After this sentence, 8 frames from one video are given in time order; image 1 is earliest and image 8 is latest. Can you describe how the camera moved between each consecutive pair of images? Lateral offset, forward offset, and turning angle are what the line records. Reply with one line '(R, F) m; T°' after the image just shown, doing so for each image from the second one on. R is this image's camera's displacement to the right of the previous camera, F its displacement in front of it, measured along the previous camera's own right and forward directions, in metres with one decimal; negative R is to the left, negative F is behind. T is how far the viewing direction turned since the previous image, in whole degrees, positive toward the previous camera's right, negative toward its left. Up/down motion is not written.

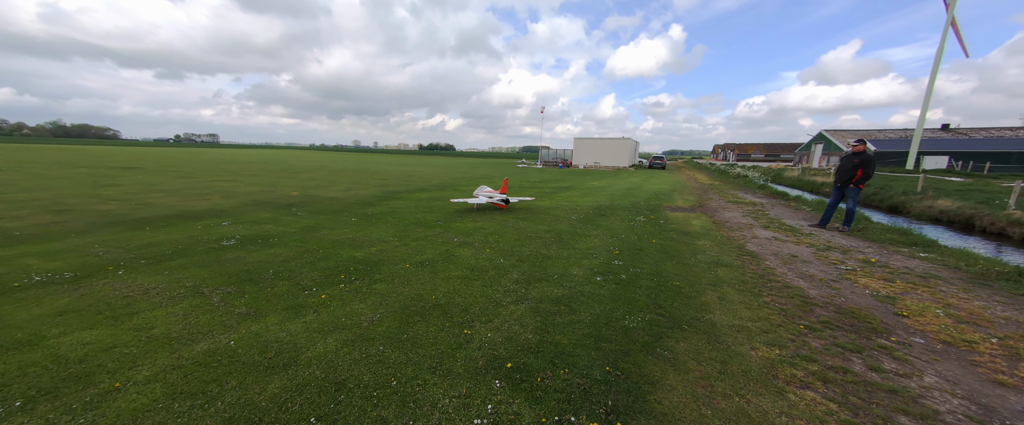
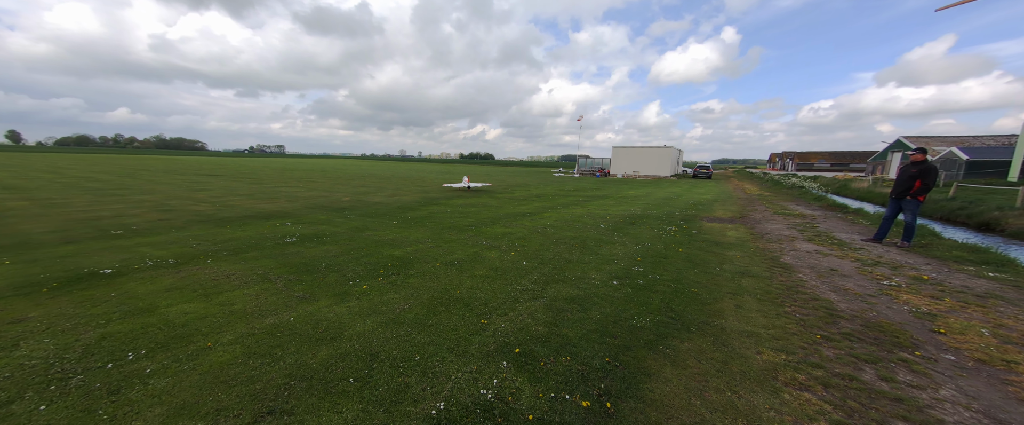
(+0.3, -0.4) m; -7°
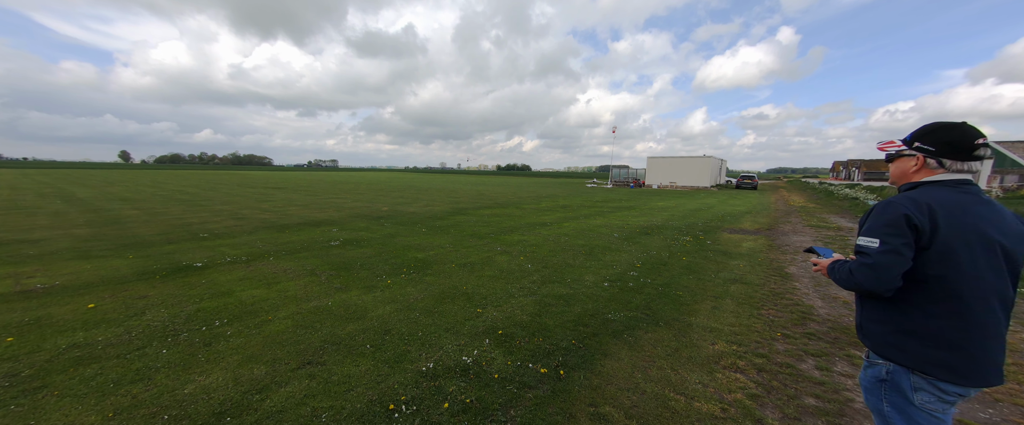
(+0.7, -0.7) m; -6°
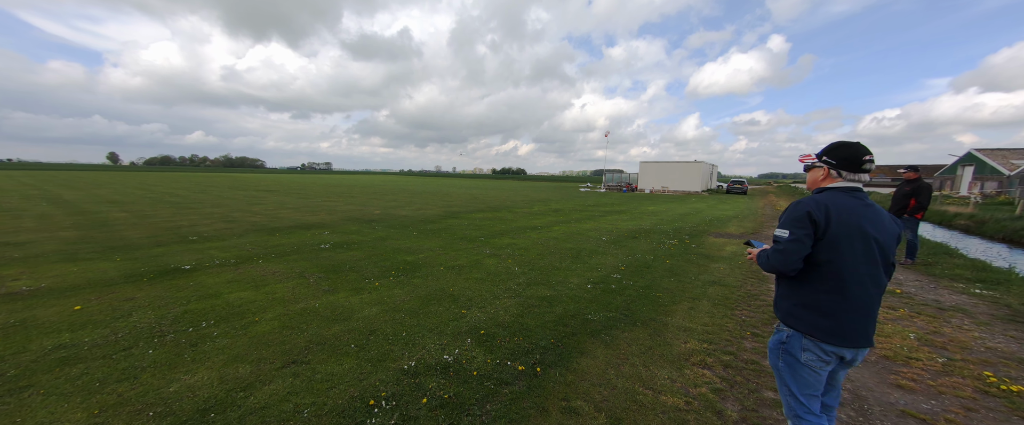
(+0.2, -0.2) m; +1°
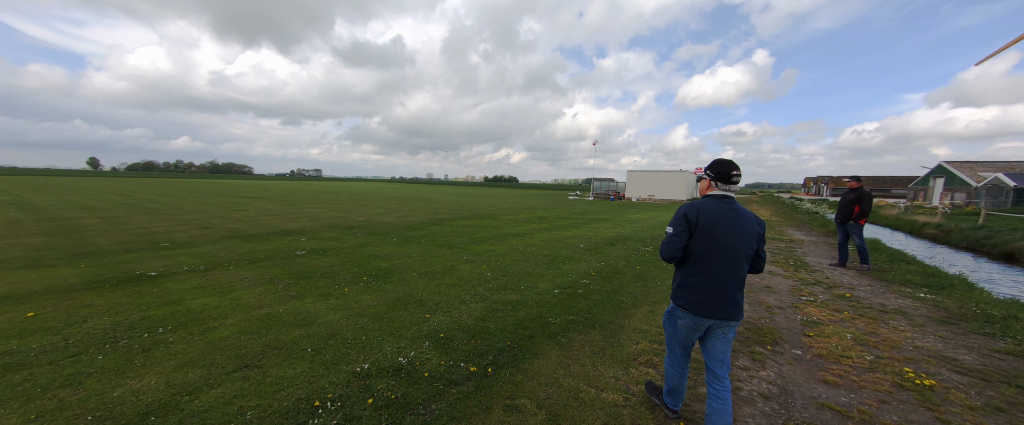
(+0.4, -0.2) m; +1°
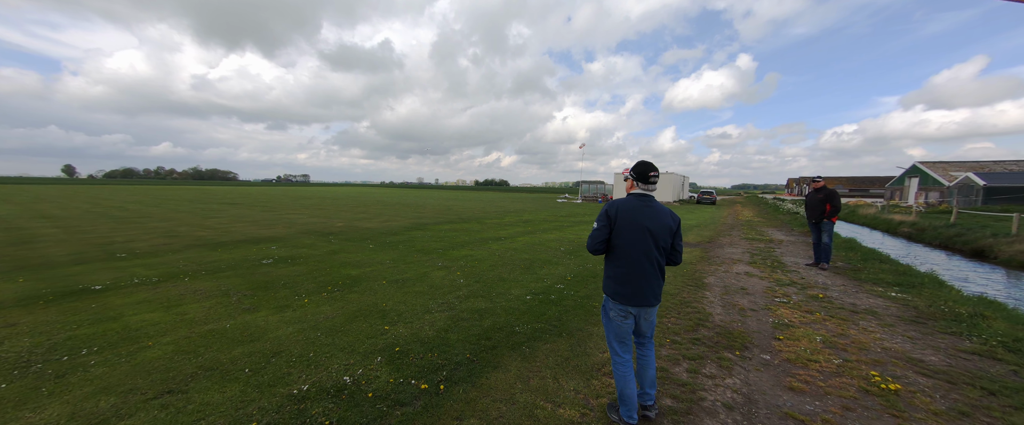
(+0.4, +0.2) m; +2°
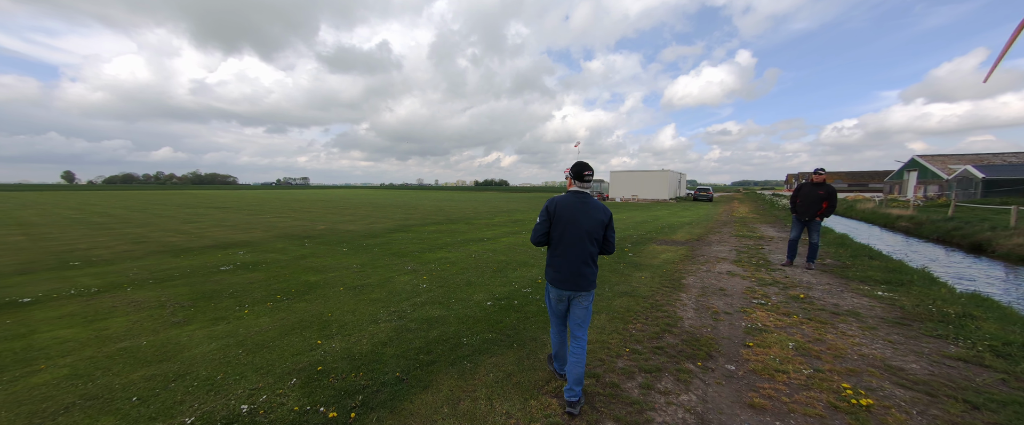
(+0.7, +0.4) m; 0°
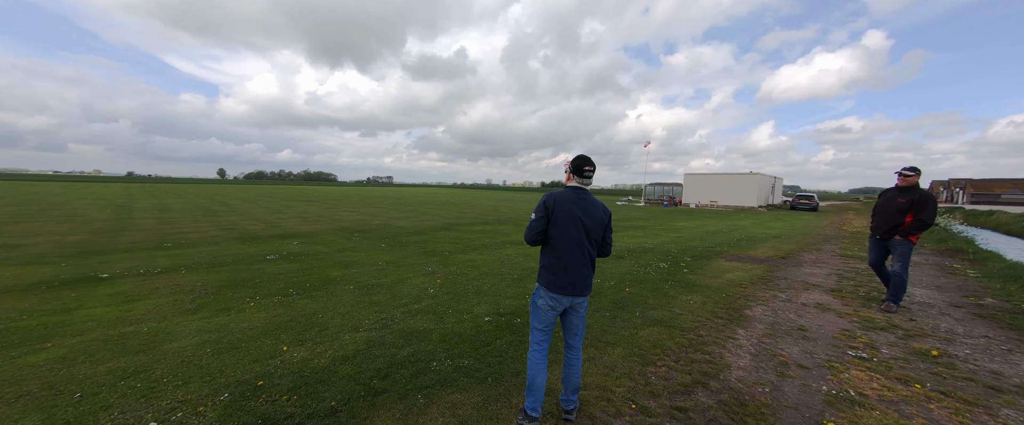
(+0.9, +0.9) m; -12°
